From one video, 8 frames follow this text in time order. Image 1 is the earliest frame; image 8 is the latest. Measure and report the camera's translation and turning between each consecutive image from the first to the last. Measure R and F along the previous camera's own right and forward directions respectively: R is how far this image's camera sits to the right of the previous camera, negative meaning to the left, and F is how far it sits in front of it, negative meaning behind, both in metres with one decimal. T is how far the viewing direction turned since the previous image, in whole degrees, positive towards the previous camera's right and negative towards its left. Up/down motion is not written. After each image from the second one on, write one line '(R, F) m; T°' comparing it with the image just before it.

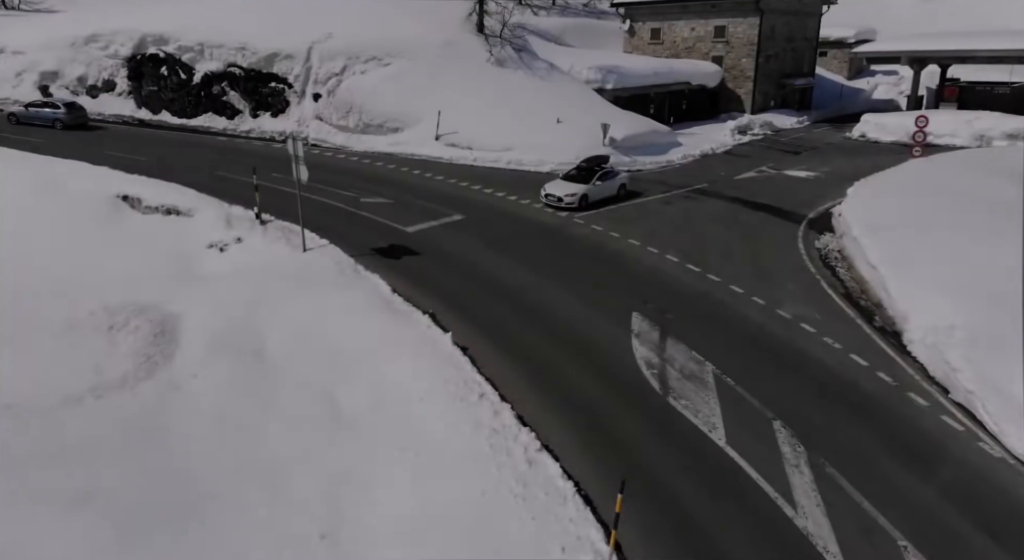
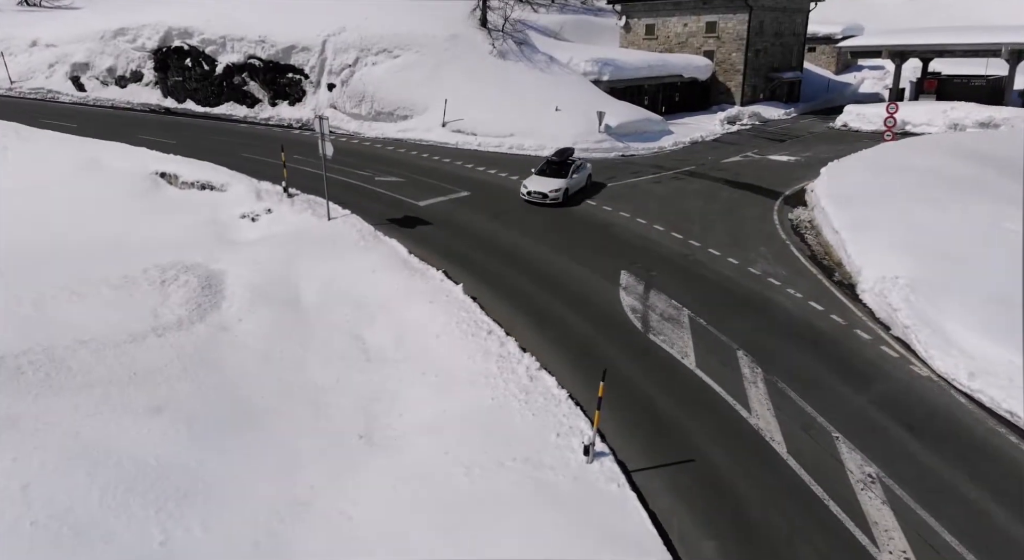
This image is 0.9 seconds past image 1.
(-0.1, -1.8) m; 0°
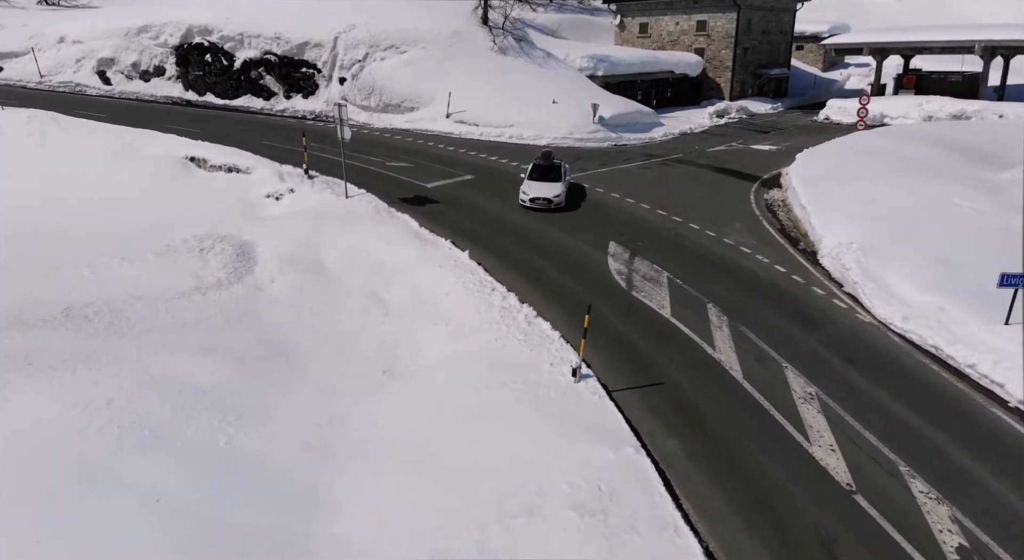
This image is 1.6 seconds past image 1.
(0.0, -1.8) m; 0°
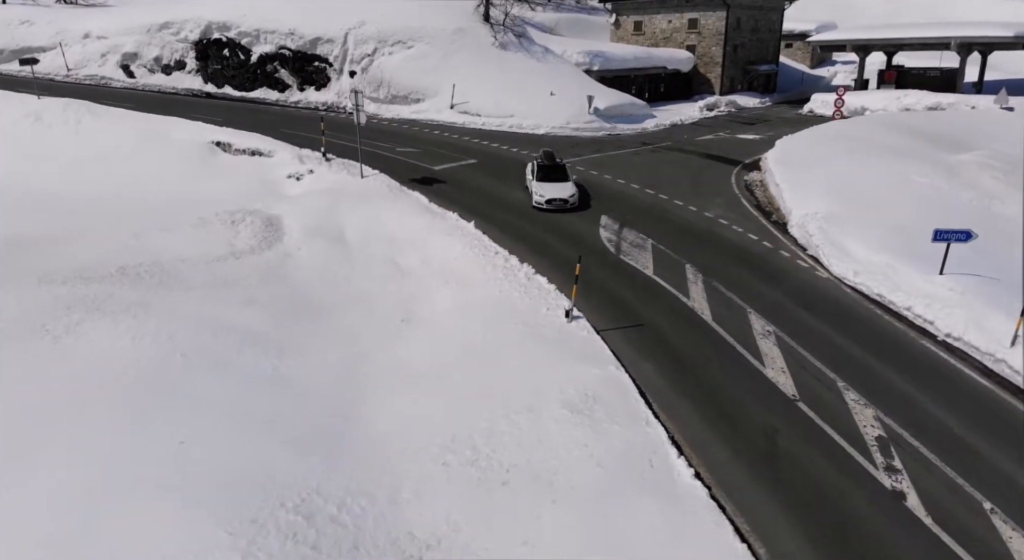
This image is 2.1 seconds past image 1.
(-0.1, -1.8) m; 0°
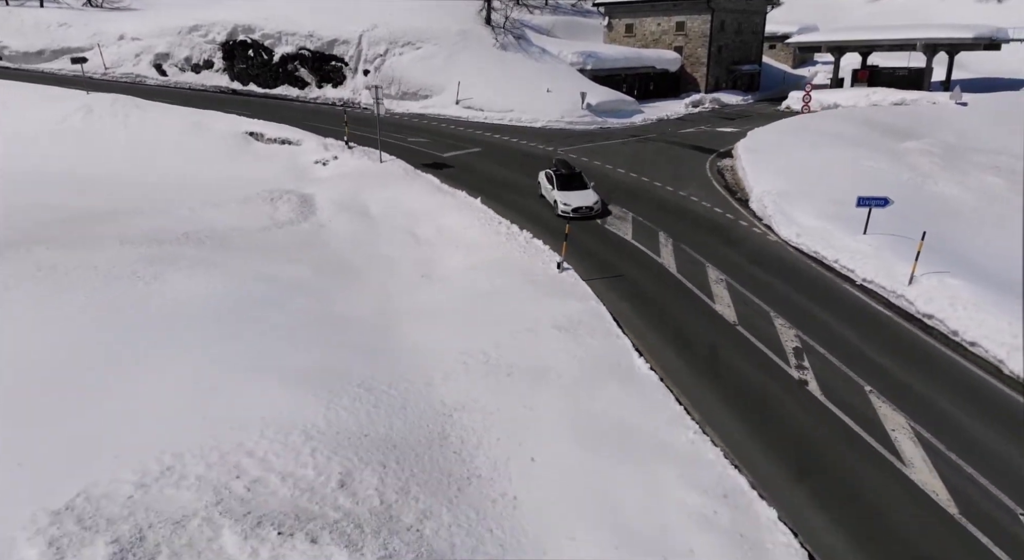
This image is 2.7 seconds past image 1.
(-0.1, -3.0) m; 0°
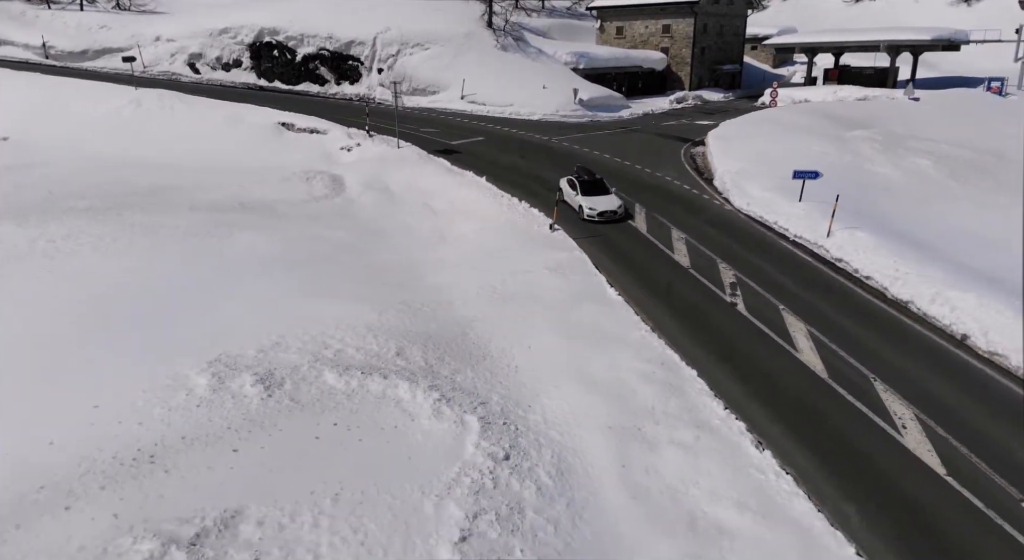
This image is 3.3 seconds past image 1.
(-0.1, -3.7) m; 0°
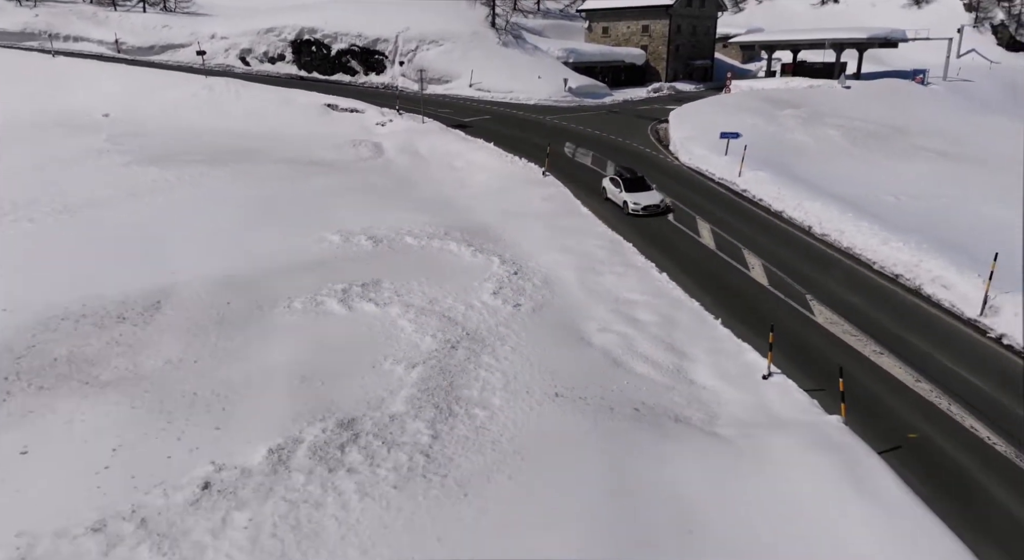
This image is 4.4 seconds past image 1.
(-0.3, -7.3) m; 0°
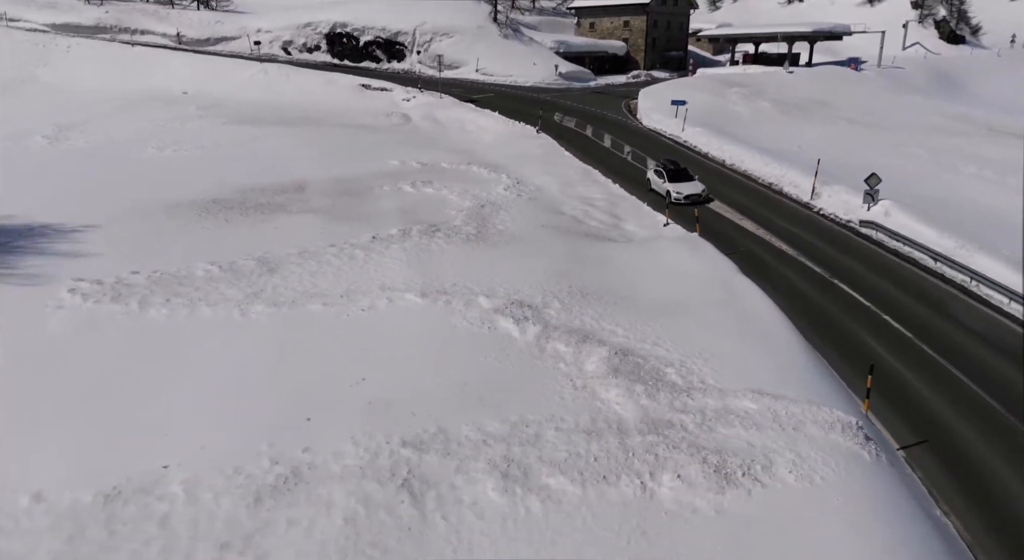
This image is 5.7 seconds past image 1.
(-0.3, -8.5) m; 0°
